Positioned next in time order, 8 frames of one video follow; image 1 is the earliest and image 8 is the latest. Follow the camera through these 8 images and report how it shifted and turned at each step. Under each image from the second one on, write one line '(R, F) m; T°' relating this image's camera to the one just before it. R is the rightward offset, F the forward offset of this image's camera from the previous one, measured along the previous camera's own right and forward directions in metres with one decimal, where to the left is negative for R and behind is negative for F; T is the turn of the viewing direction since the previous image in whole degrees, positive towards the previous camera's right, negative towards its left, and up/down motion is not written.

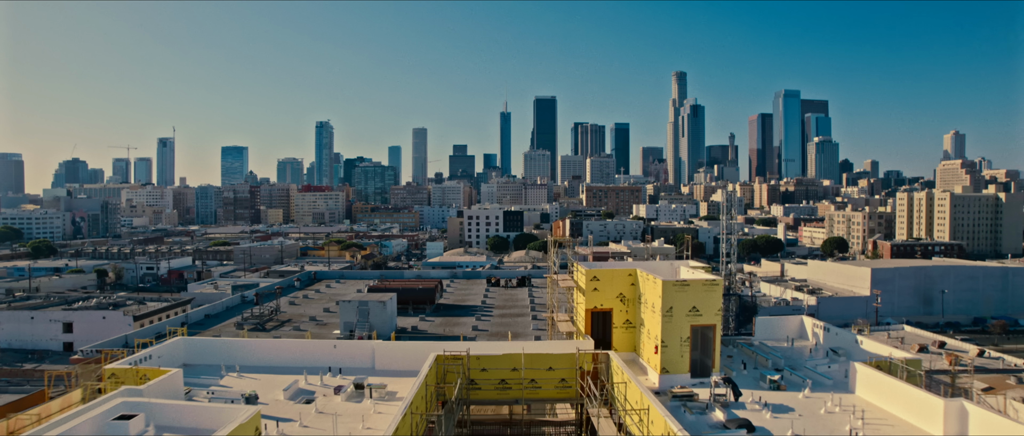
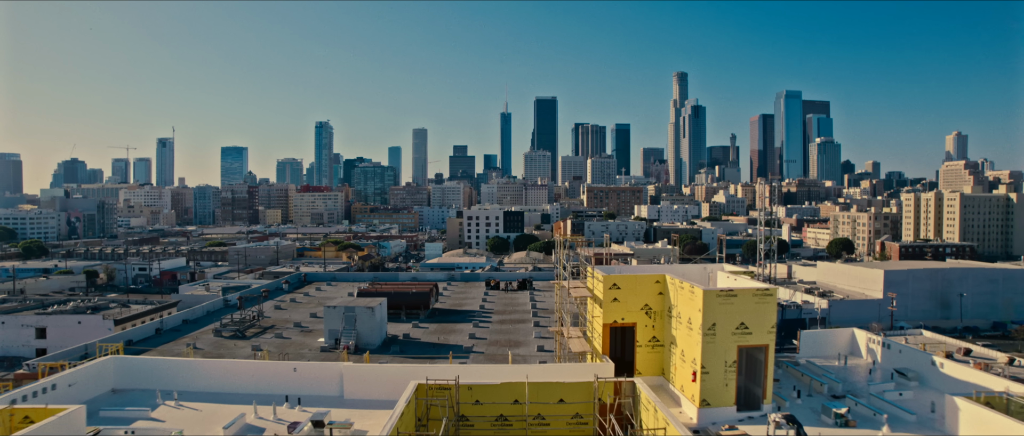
(0.0, +1.6) m; 0°
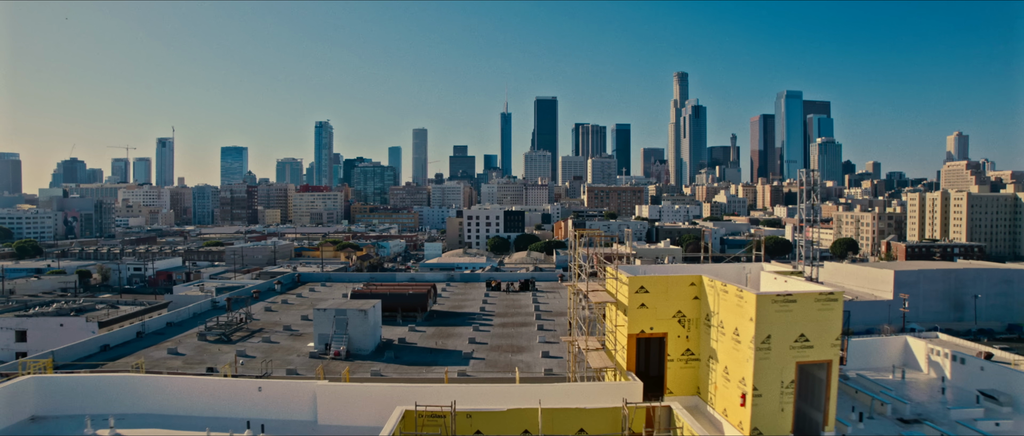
(-0.1, +1.1) m; 0°
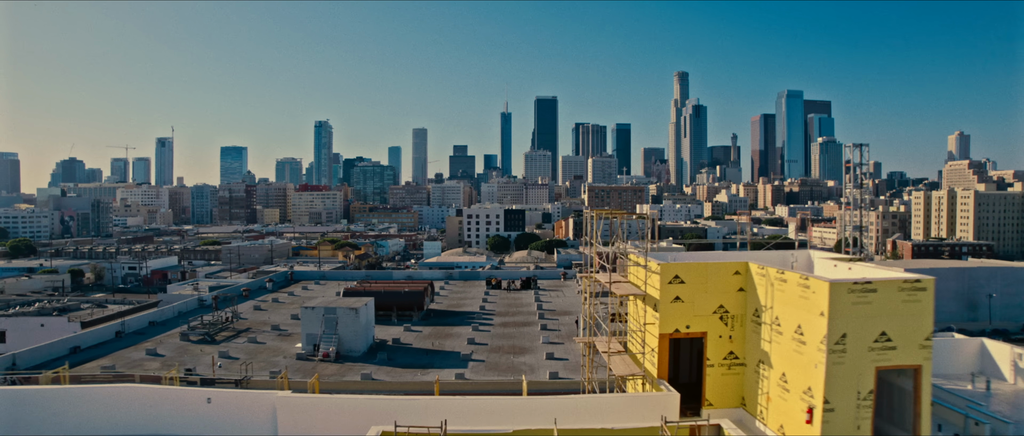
(0.0, +1.1) m; 0°
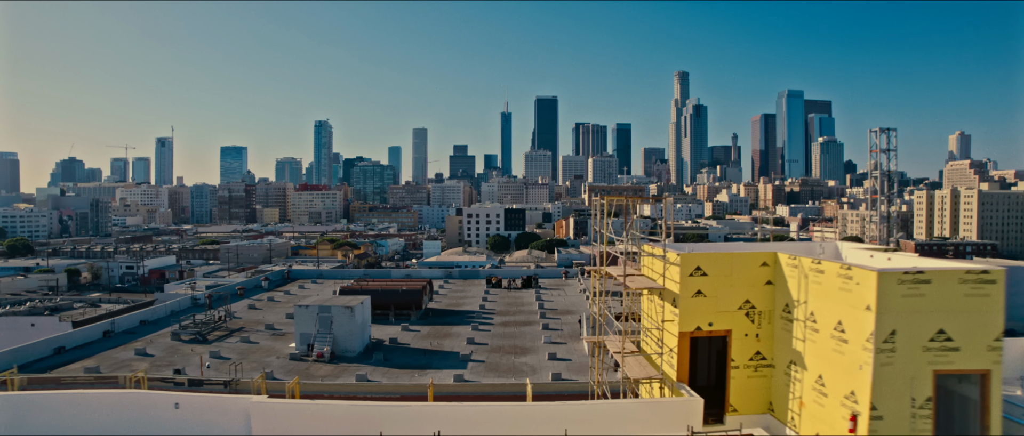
(0.0, +0.5) m; 0°
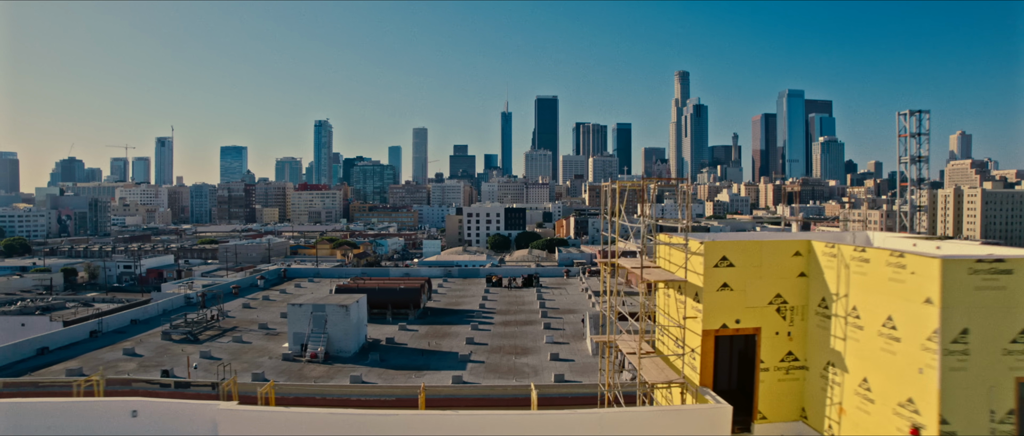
(0.0, +0.5) m; 0°
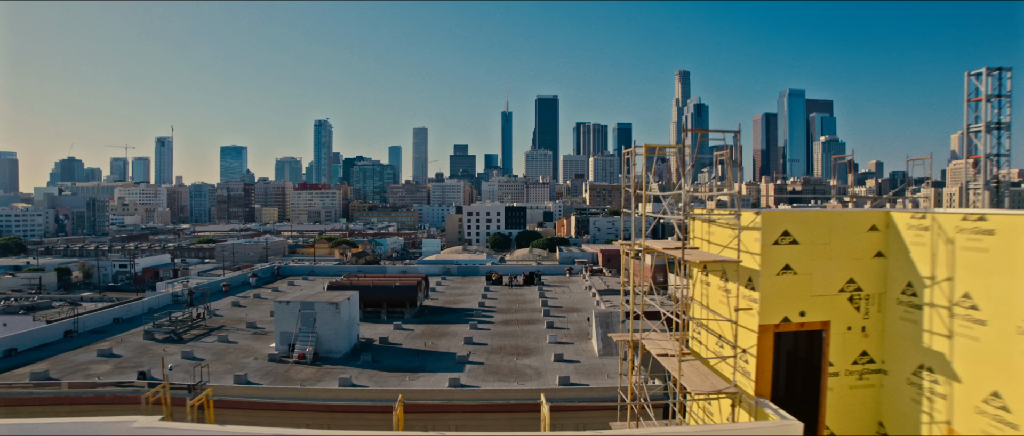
(0.0, +0.8) m; 0°
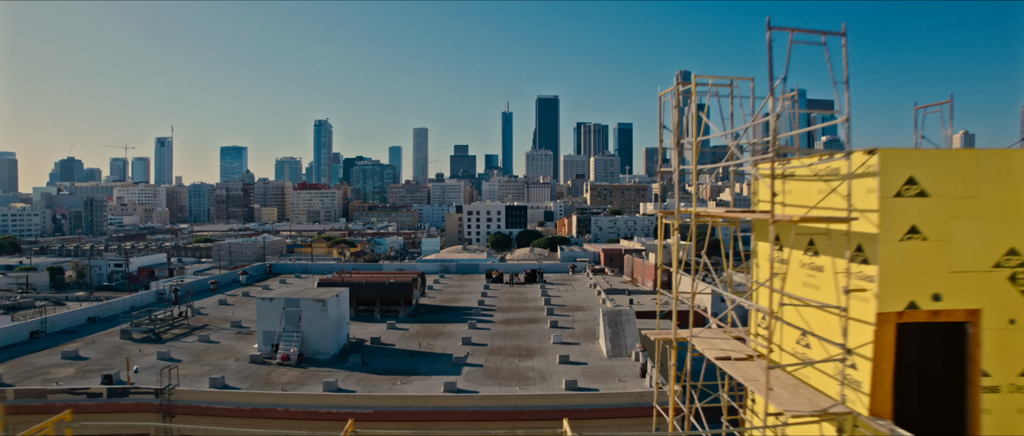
(0.0, +1.0) m; 0°
